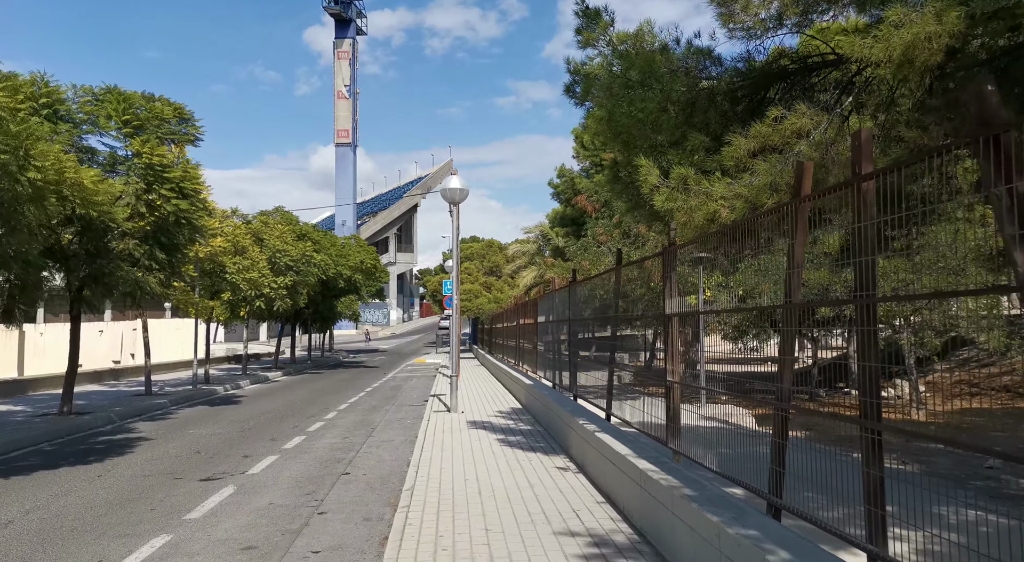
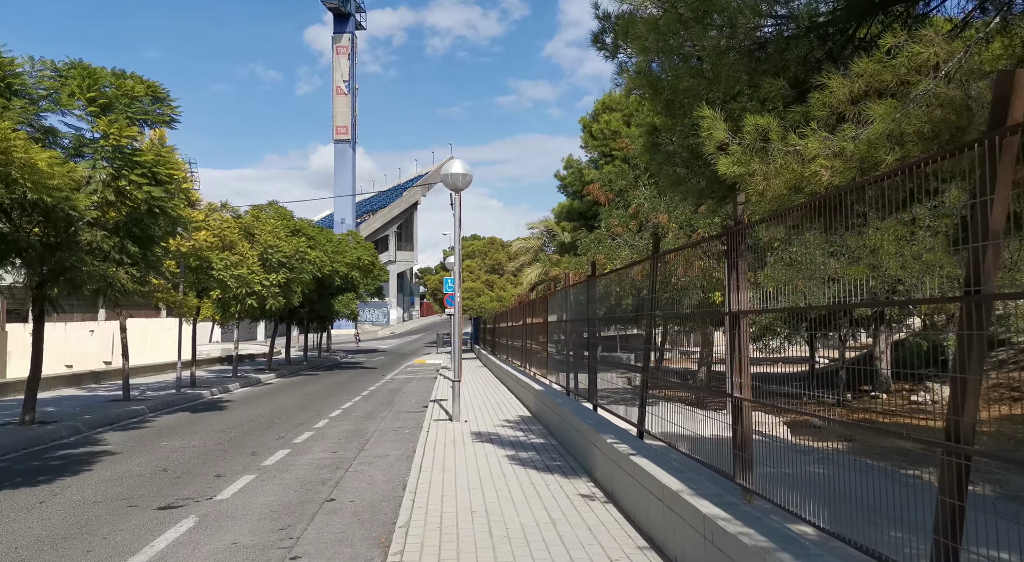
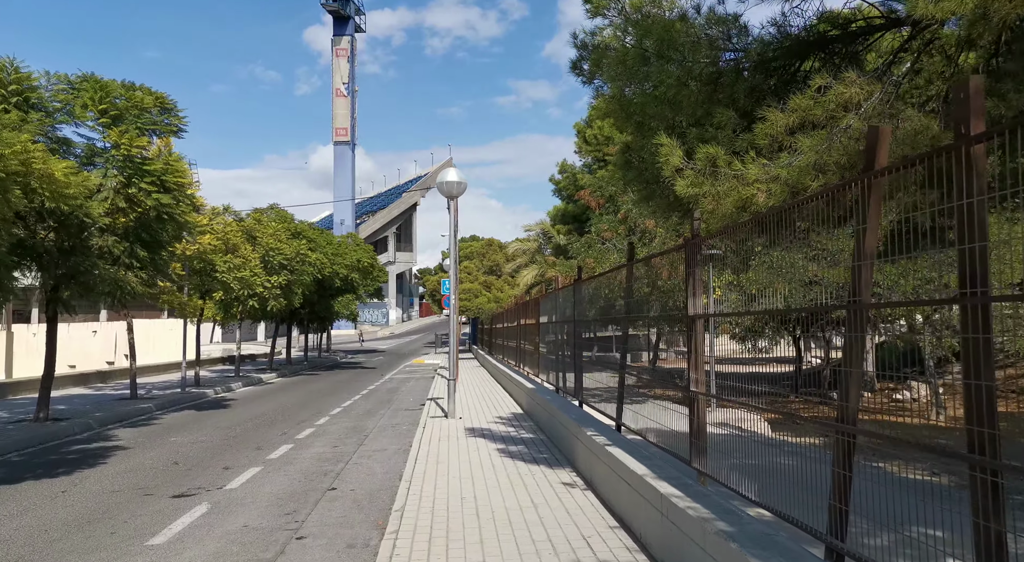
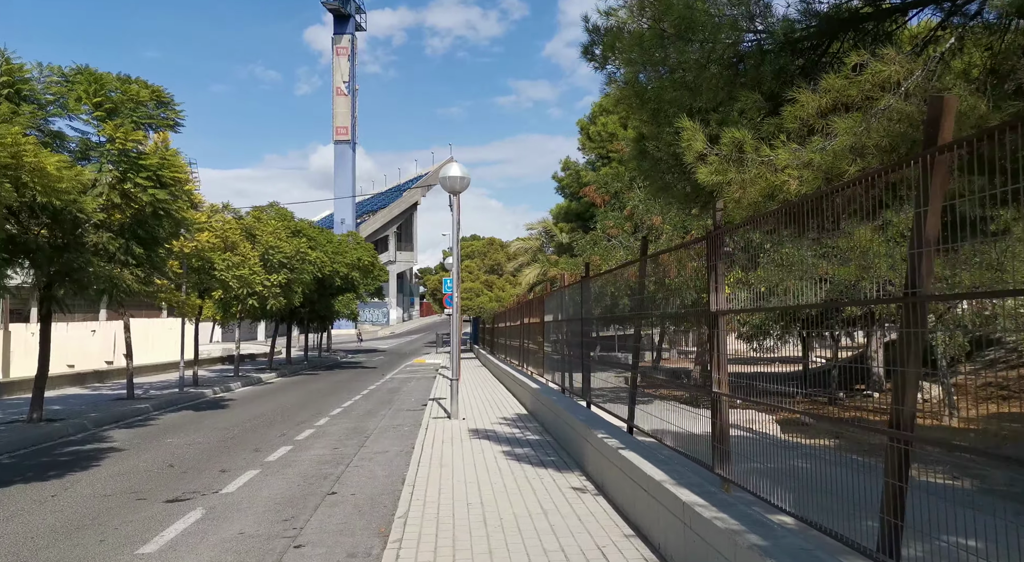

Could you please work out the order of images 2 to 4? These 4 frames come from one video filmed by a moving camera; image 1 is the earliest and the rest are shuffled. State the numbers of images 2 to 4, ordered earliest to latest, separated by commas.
3, 4, 2
